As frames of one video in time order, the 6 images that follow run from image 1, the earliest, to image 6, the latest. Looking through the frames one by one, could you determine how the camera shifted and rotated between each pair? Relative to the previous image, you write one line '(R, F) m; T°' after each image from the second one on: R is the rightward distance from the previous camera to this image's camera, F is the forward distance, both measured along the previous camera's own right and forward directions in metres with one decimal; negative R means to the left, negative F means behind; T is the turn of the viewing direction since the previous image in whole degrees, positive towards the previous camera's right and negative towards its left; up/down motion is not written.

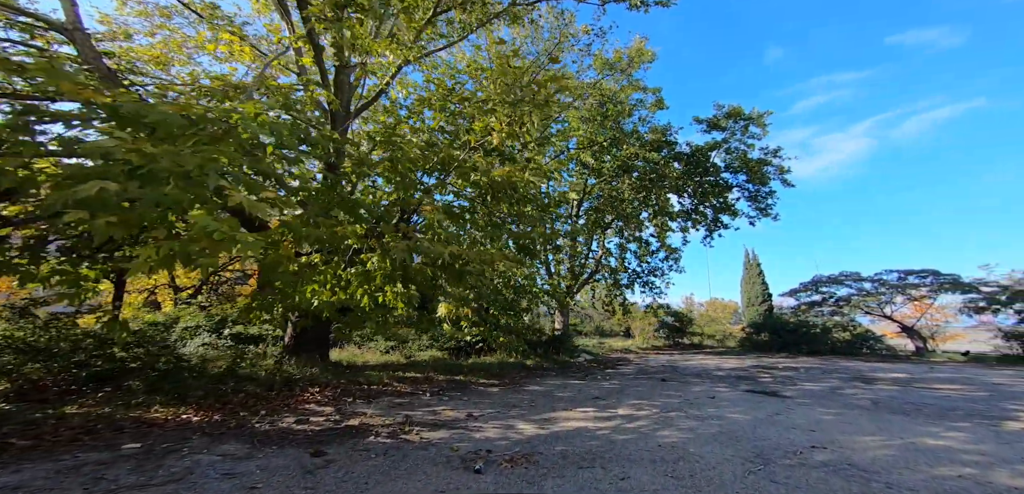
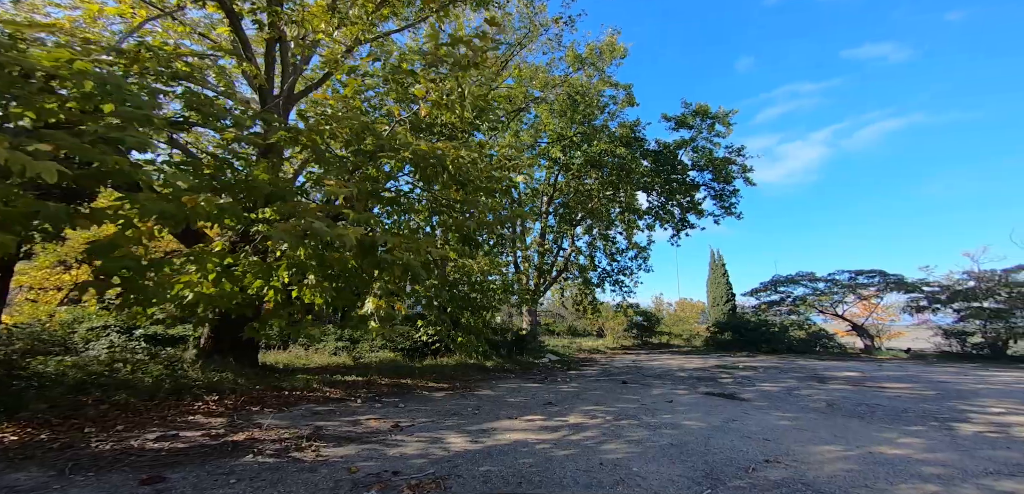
(+0.4, +0.5) m; +4°
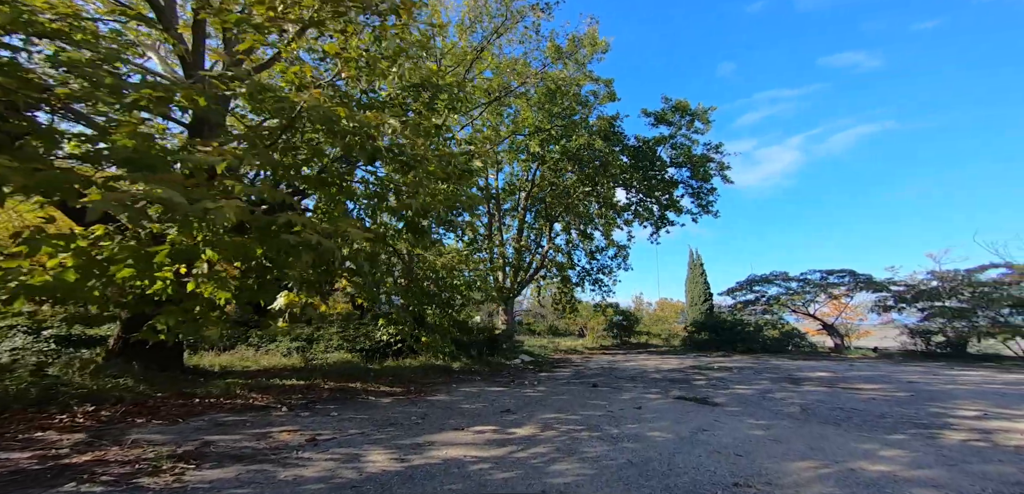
(+0.4, +0.6) m; +2°
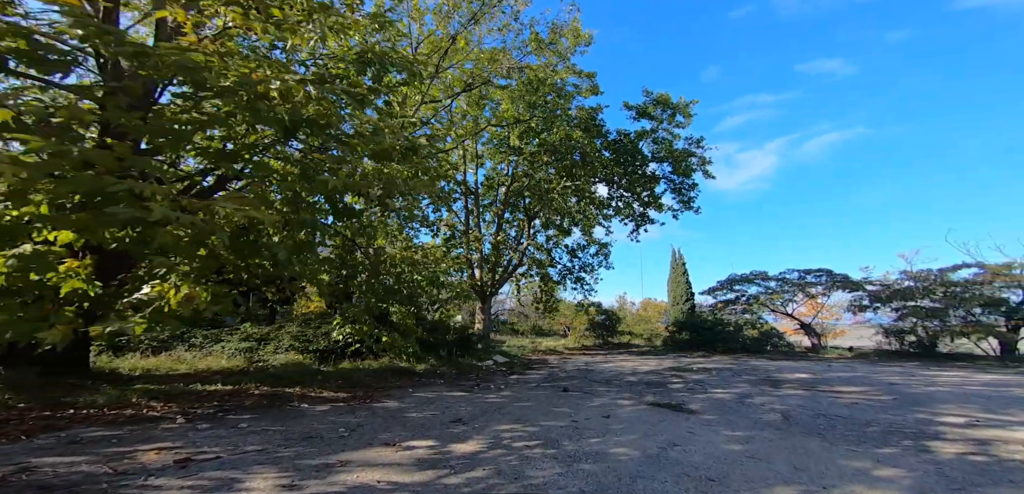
(+0.4, +0.6) m; +2°
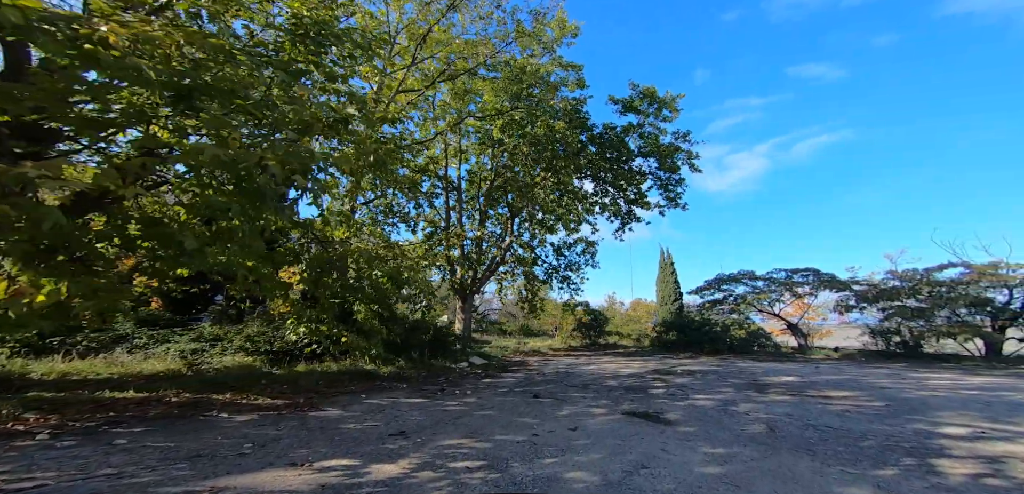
(+0.4, +0.6) m; +1°
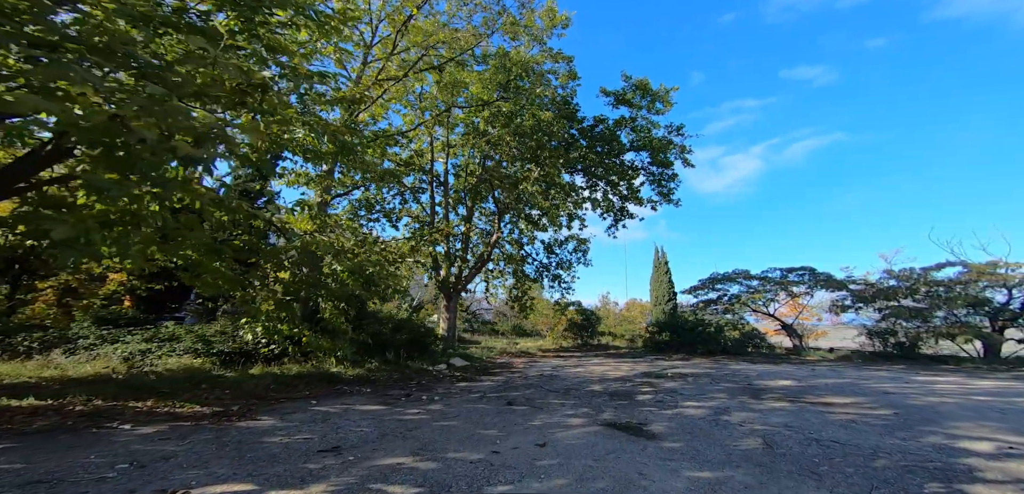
(+0.4, +0.7) m; +1°
